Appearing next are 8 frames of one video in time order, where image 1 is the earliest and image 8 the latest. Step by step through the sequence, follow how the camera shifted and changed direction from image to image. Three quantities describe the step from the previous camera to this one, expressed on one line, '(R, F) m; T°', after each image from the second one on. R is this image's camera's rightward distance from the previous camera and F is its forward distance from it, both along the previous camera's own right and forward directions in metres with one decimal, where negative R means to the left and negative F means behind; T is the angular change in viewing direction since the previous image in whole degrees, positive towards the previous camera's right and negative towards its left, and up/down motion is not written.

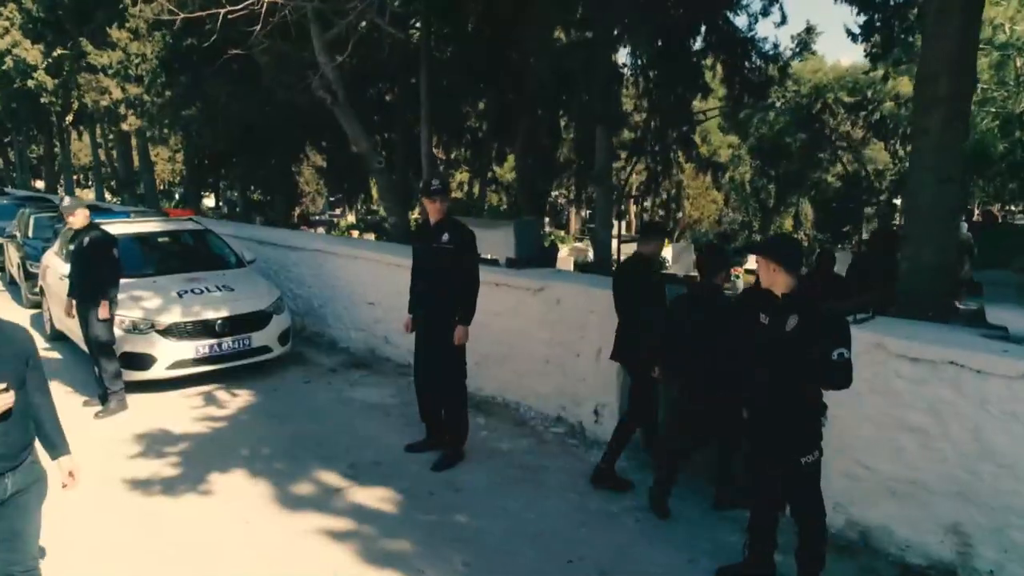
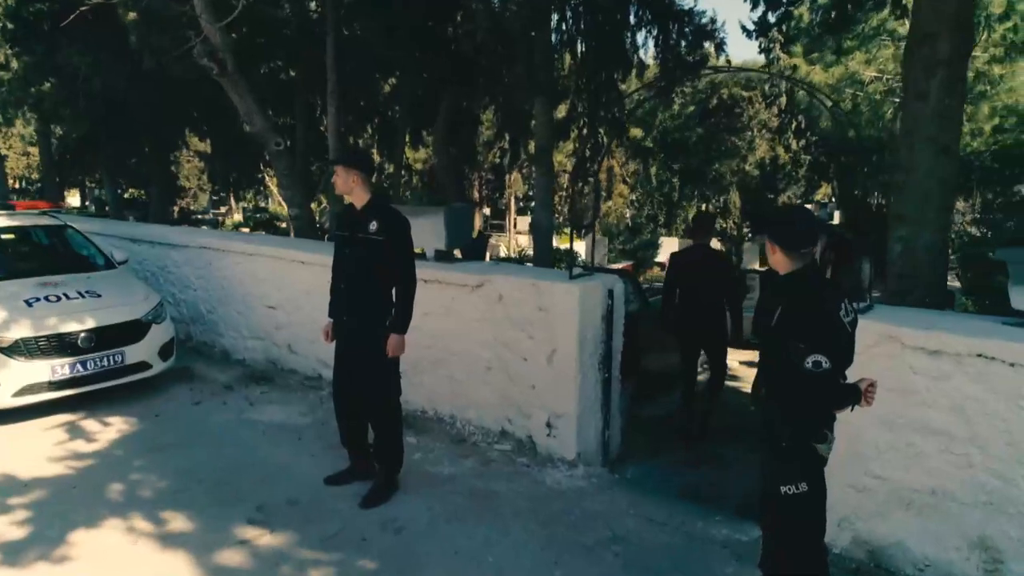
(-0.3, +0.8) m; +8°
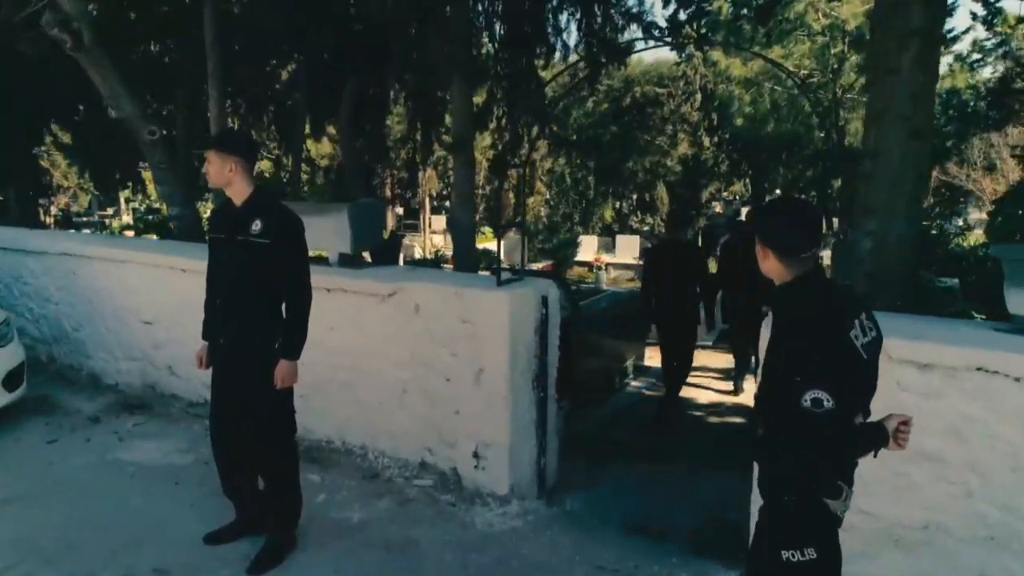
(0.0, +0.7) m; +7°
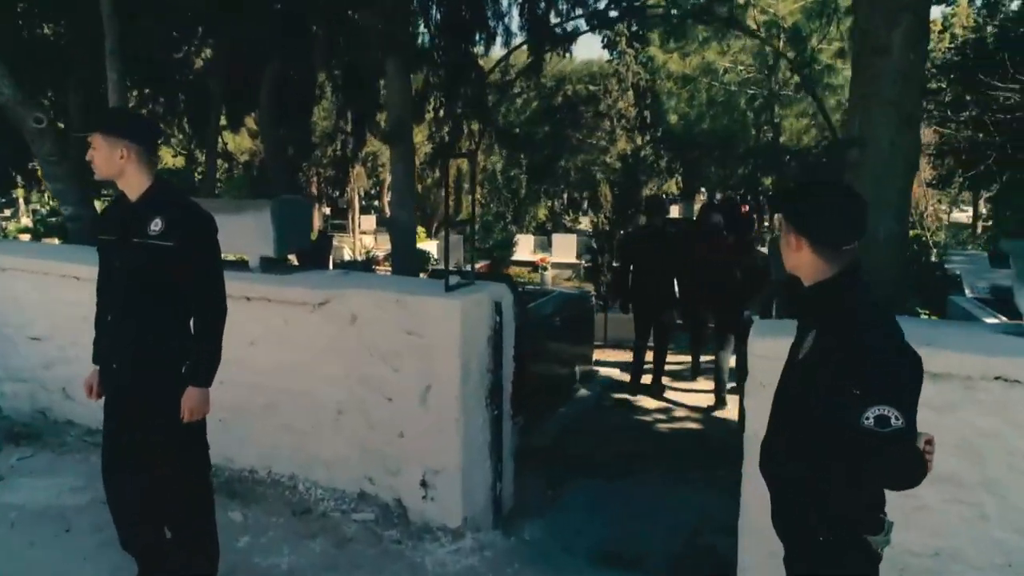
(-0.1, +0.5) m; +6°
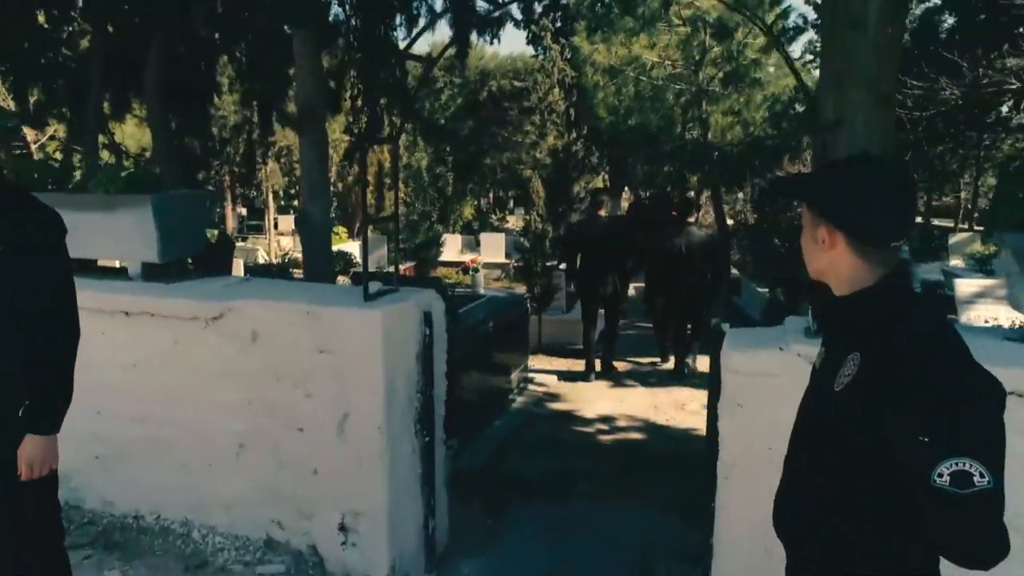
(0.0, +0.5) m; +6°
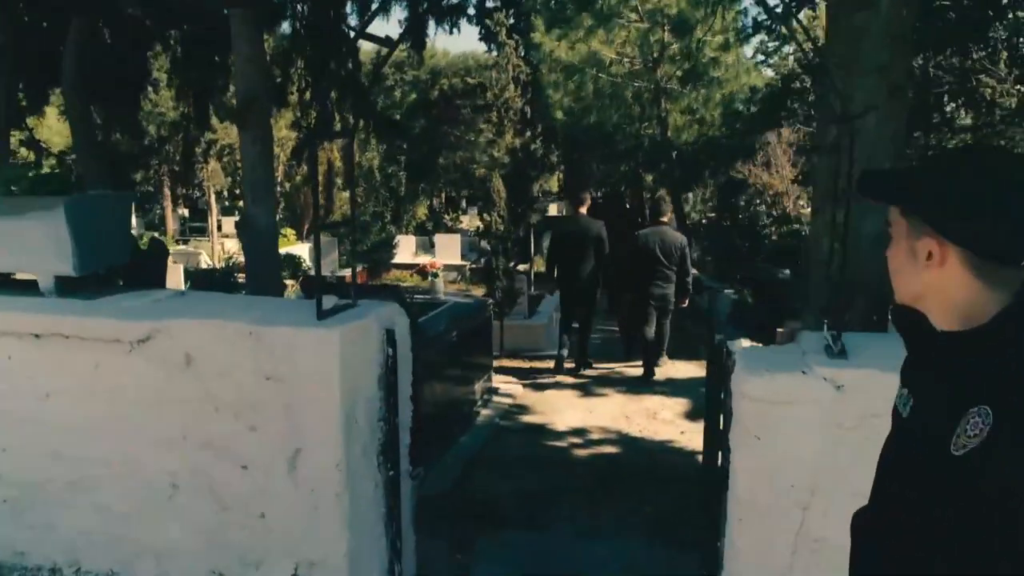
(-0.1, +0.4) m; +4°
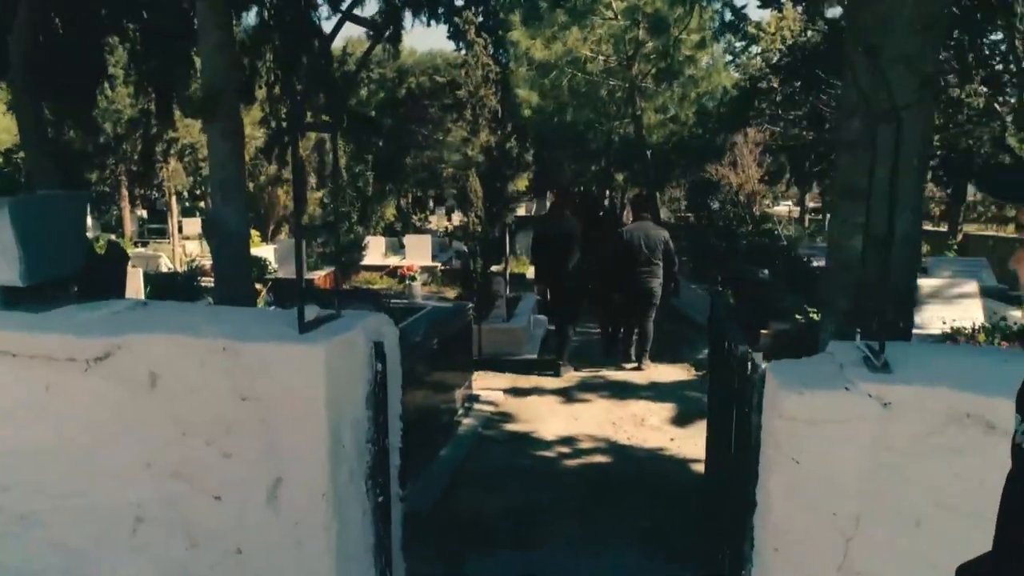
(-0.1, +0.2) m; +3°
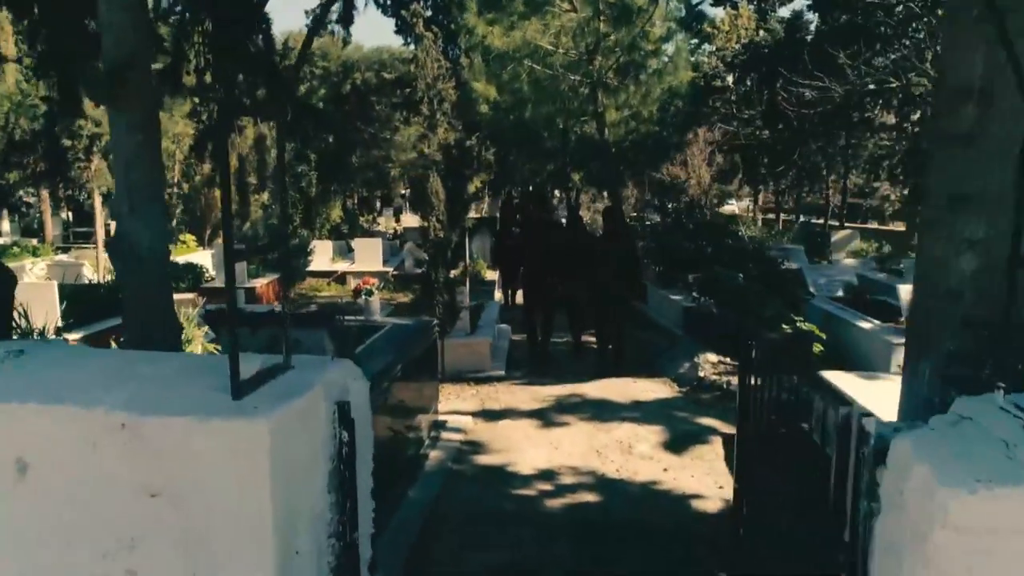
(-0.2, +0.7) m; +4°
